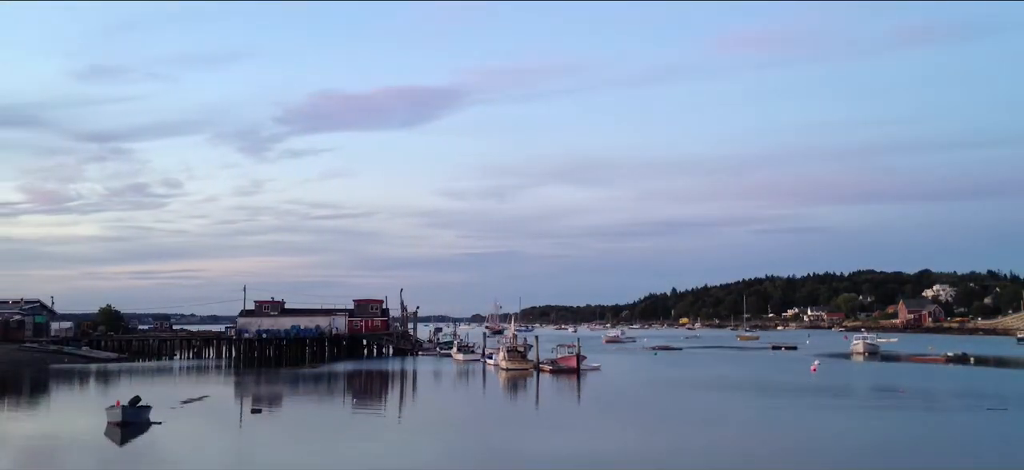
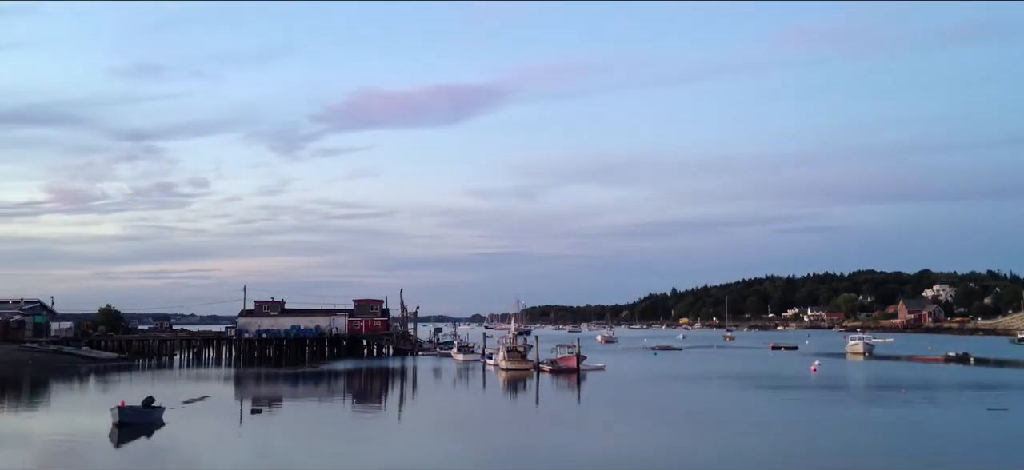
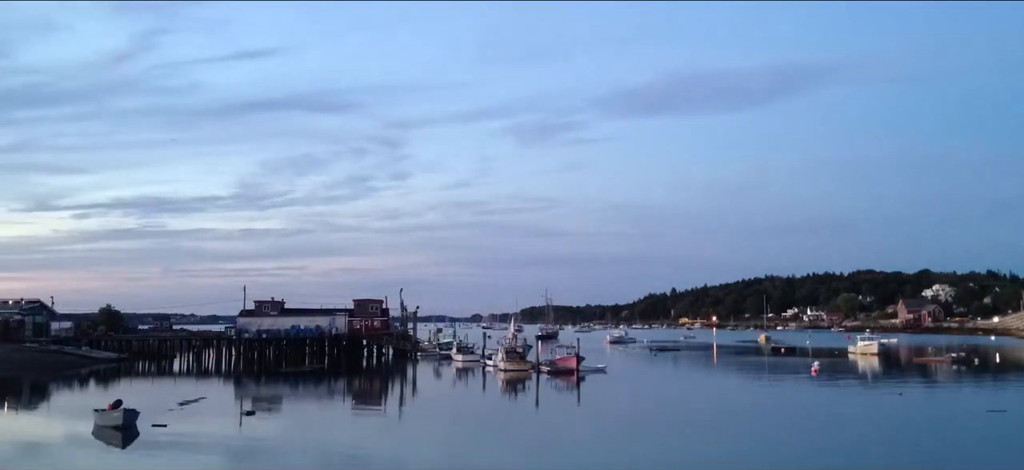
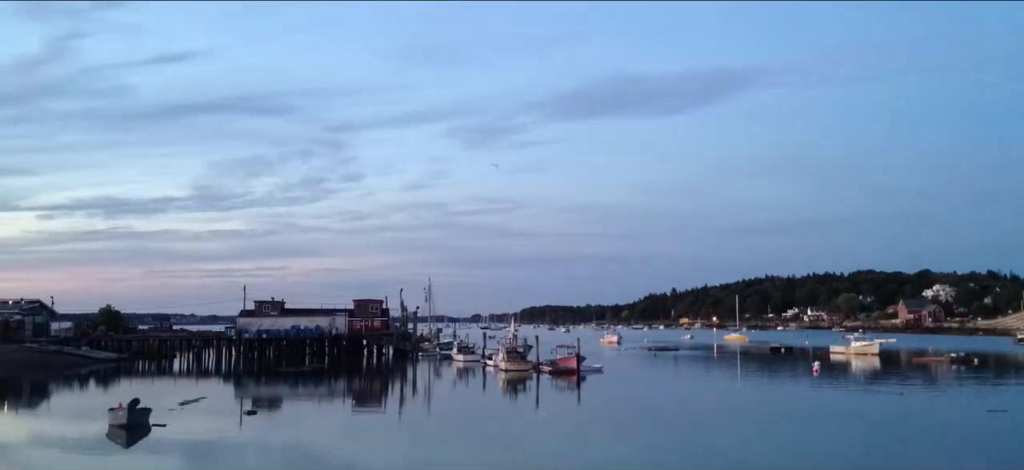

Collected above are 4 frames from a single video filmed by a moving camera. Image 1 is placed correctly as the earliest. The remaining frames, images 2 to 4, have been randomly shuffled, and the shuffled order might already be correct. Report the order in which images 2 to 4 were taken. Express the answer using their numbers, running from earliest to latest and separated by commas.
2, 4, 3
